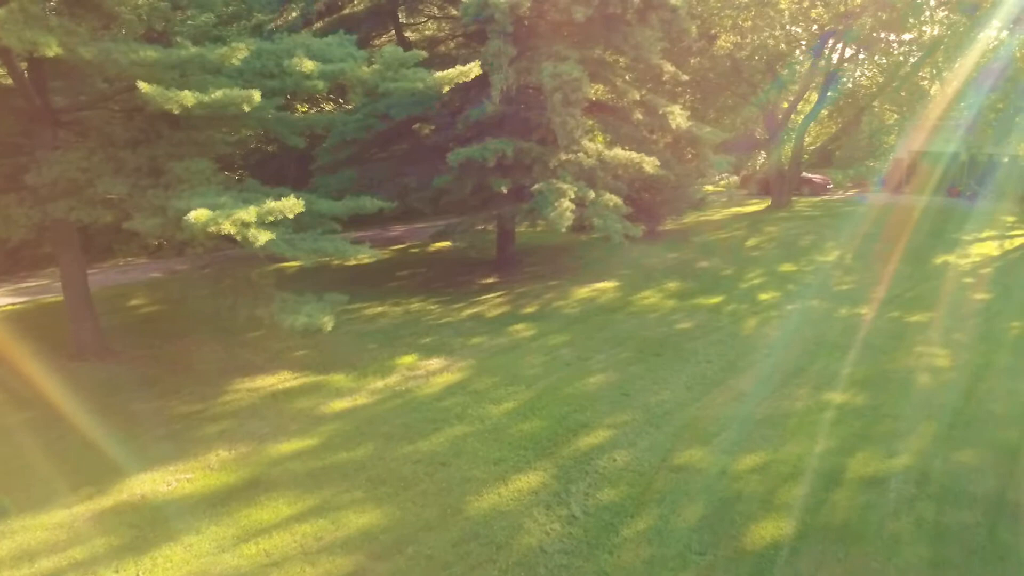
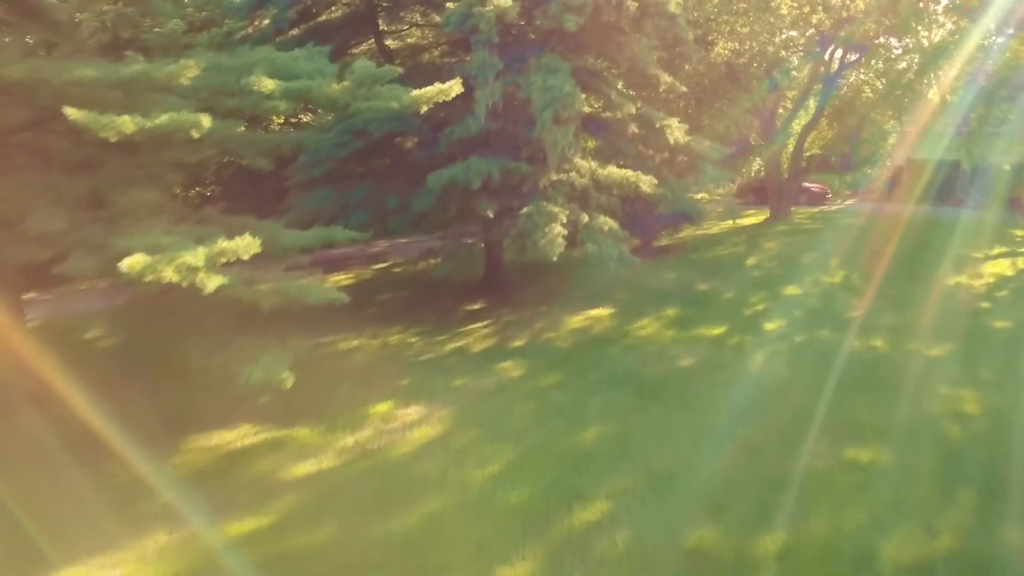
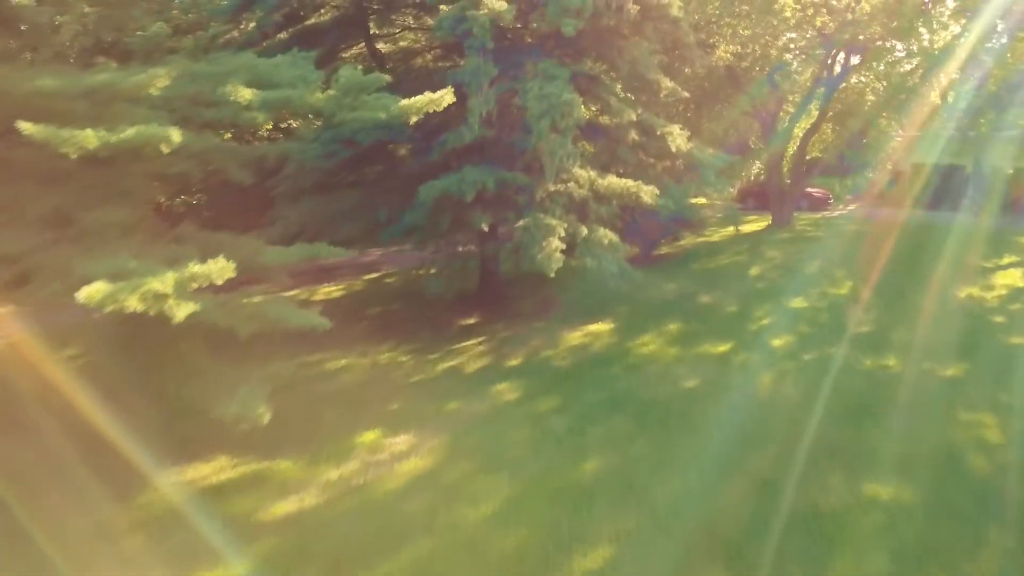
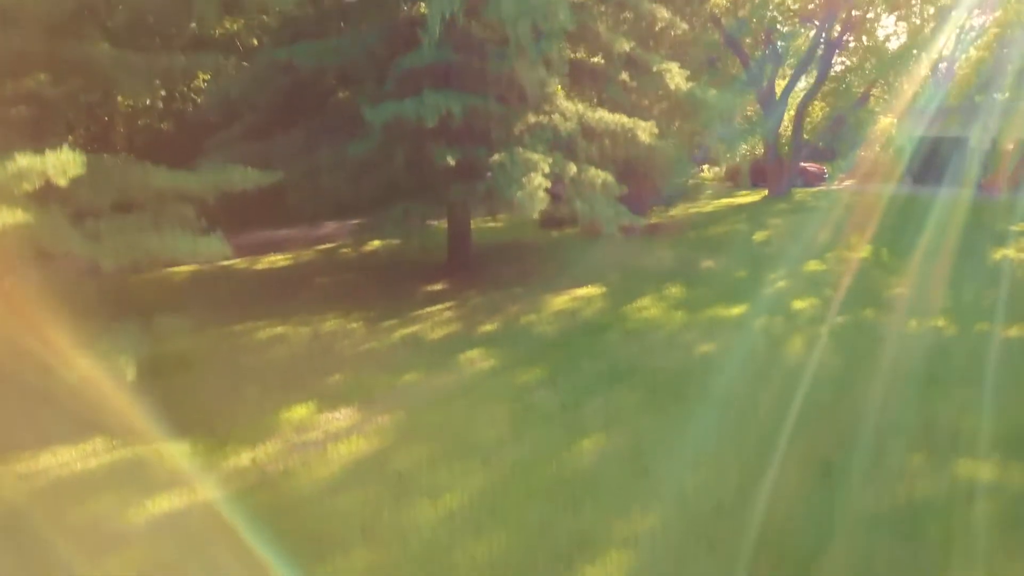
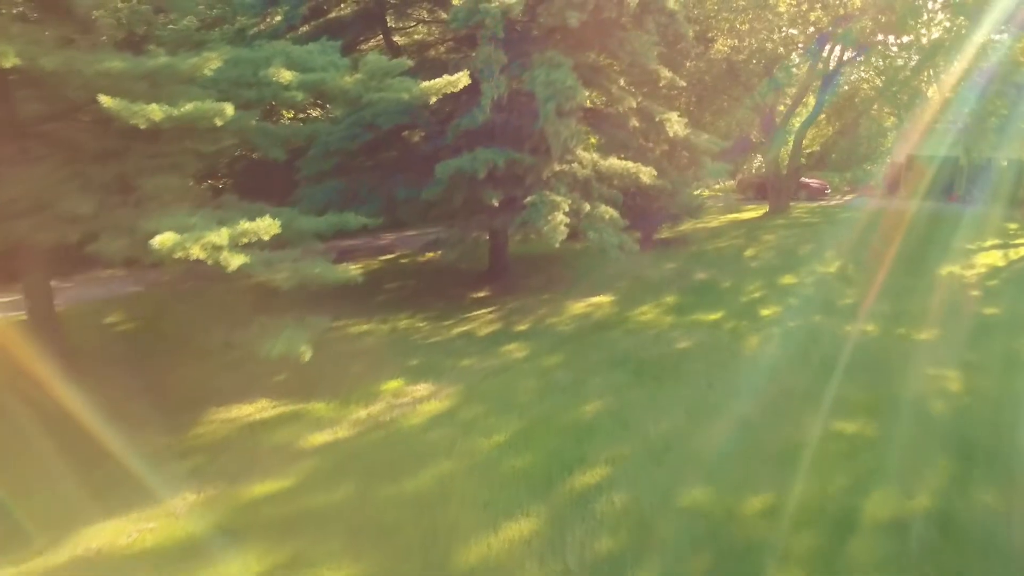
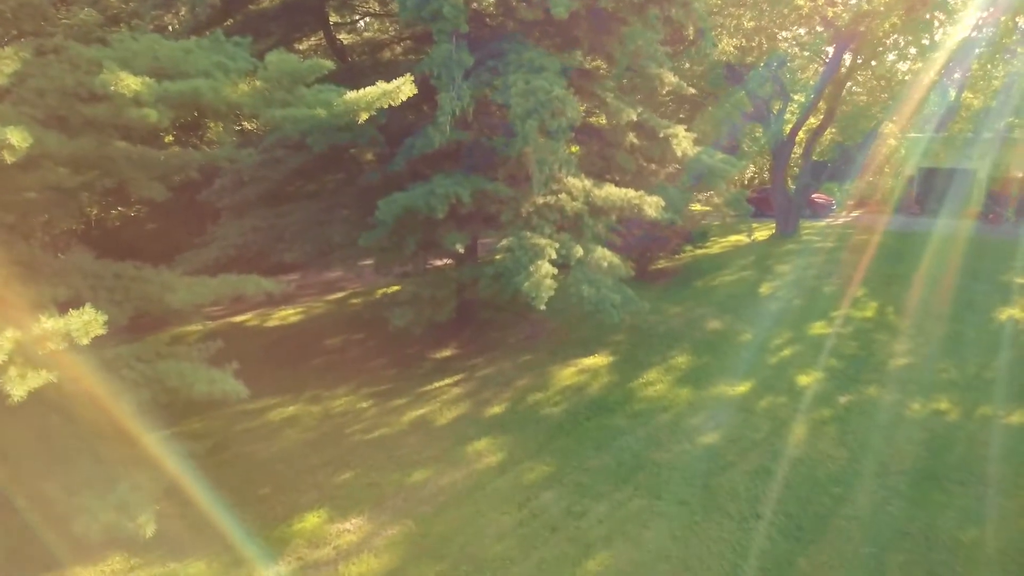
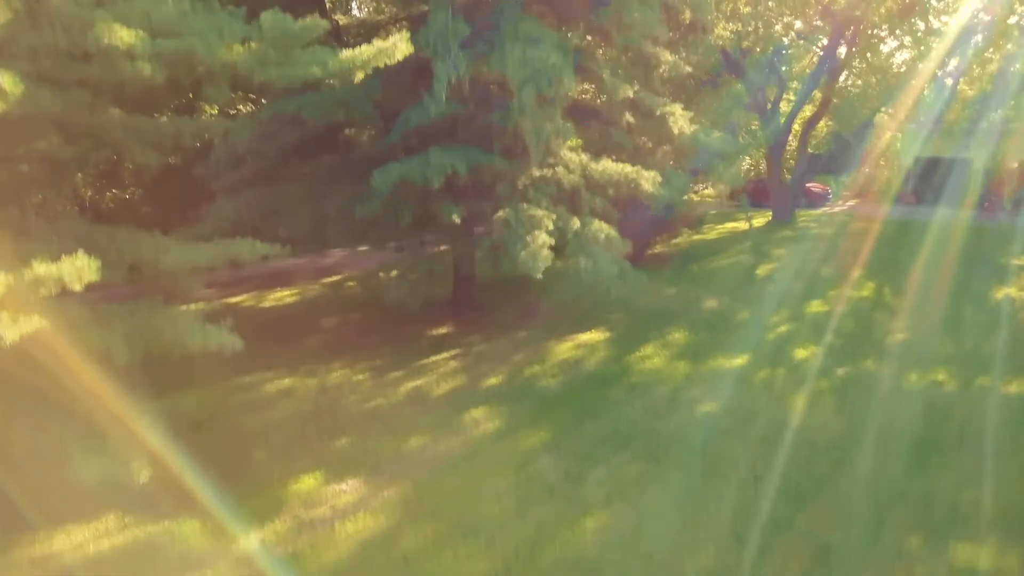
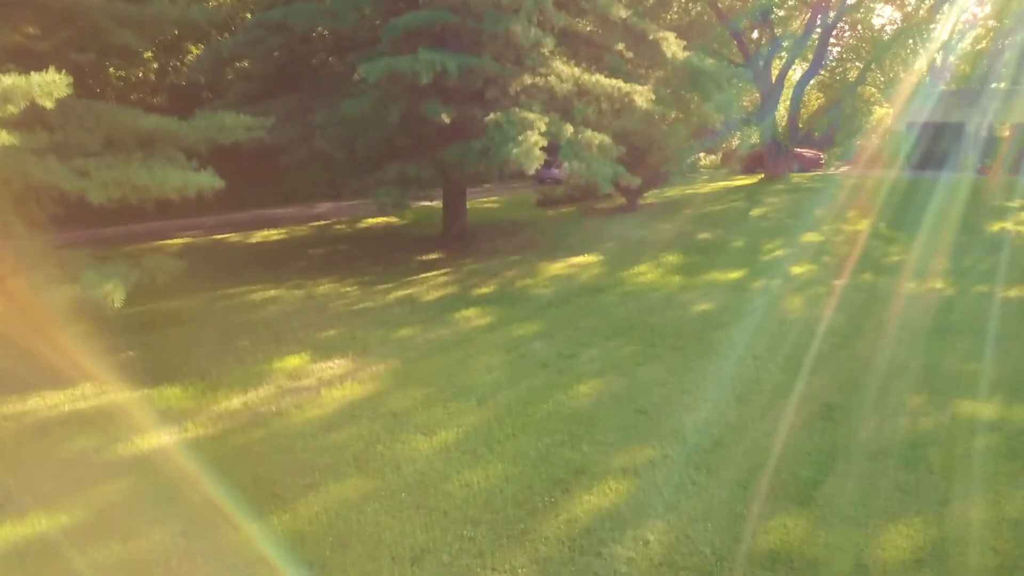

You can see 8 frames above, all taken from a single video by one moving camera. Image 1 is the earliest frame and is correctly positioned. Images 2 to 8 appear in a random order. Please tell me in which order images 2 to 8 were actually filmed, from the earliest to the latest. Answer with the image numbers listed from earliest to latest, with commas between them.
5, 2, 3, 6, 7, 4, 8
